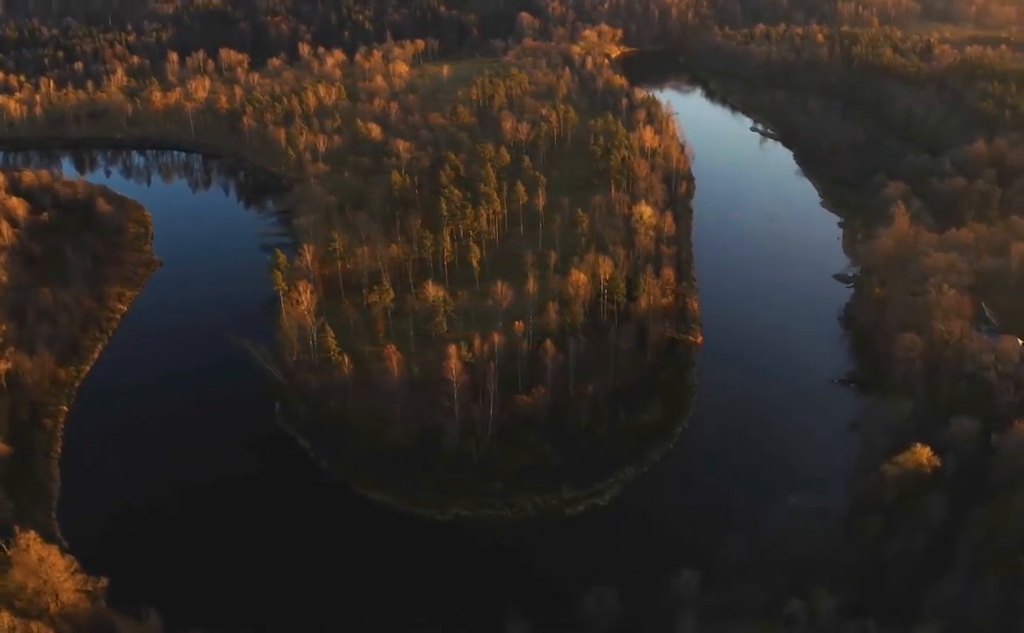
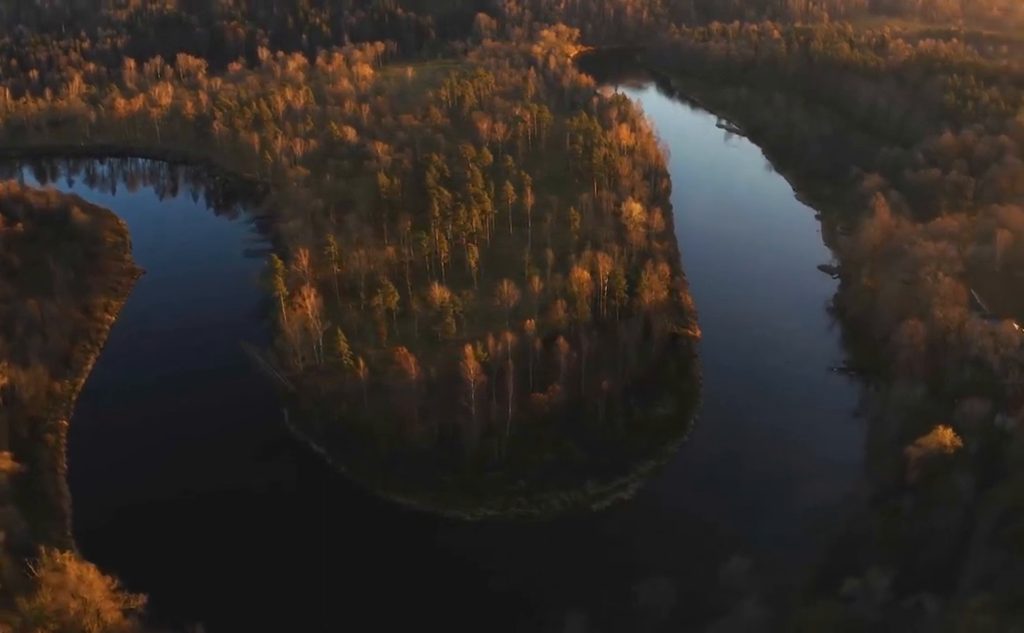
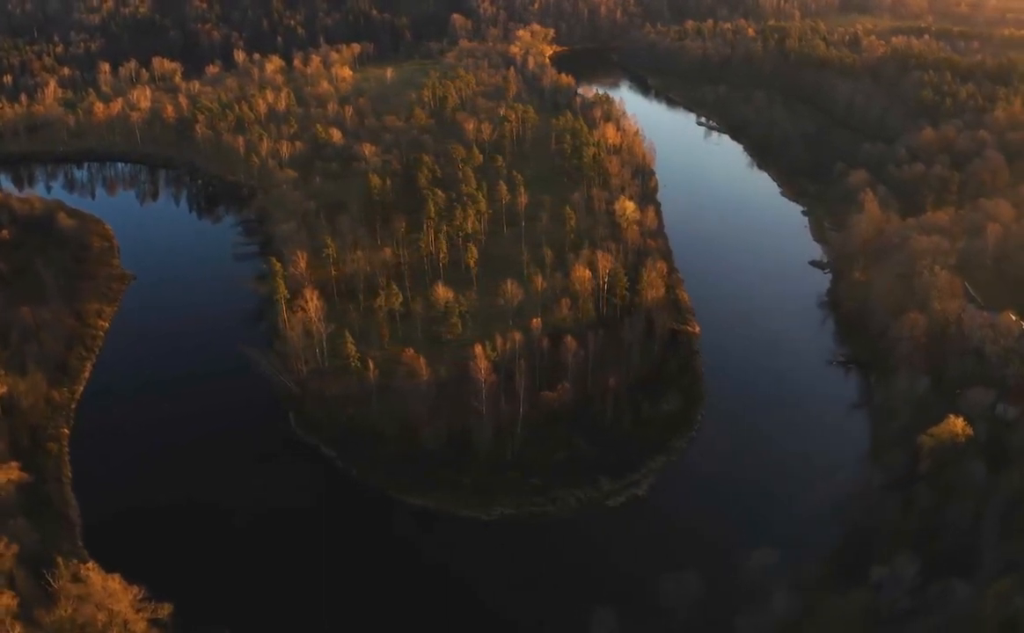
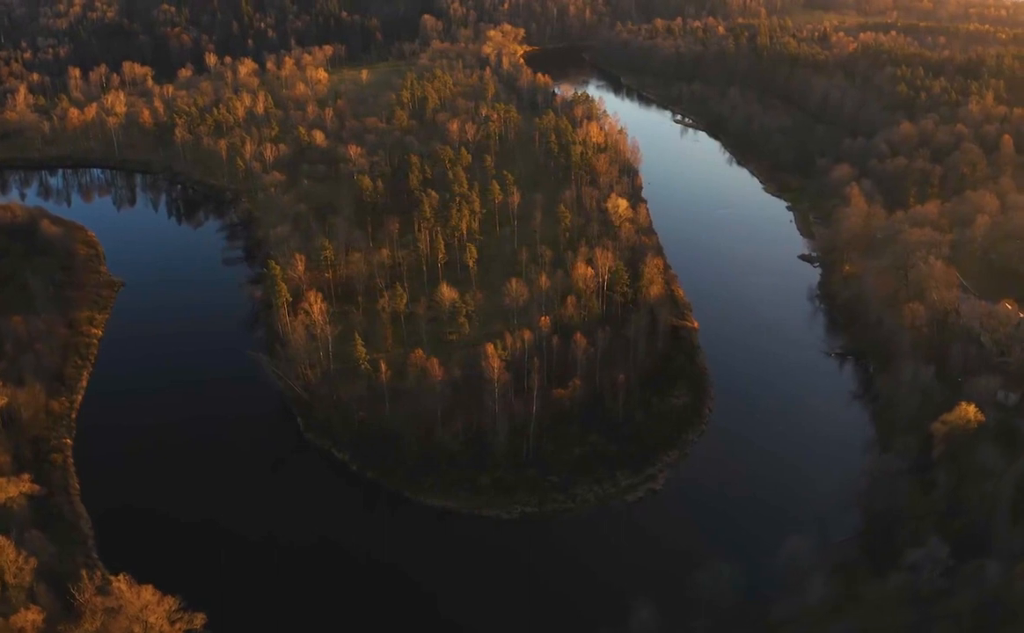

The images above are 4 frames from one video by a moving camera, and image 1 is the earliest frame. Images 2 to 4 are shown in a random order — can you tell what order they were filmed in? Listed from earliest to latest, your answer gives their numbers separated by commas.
2, 3, 4
